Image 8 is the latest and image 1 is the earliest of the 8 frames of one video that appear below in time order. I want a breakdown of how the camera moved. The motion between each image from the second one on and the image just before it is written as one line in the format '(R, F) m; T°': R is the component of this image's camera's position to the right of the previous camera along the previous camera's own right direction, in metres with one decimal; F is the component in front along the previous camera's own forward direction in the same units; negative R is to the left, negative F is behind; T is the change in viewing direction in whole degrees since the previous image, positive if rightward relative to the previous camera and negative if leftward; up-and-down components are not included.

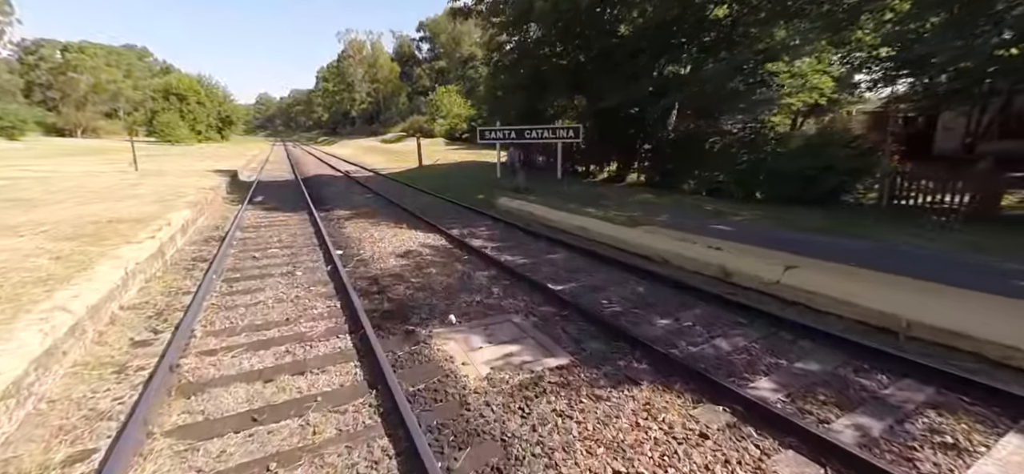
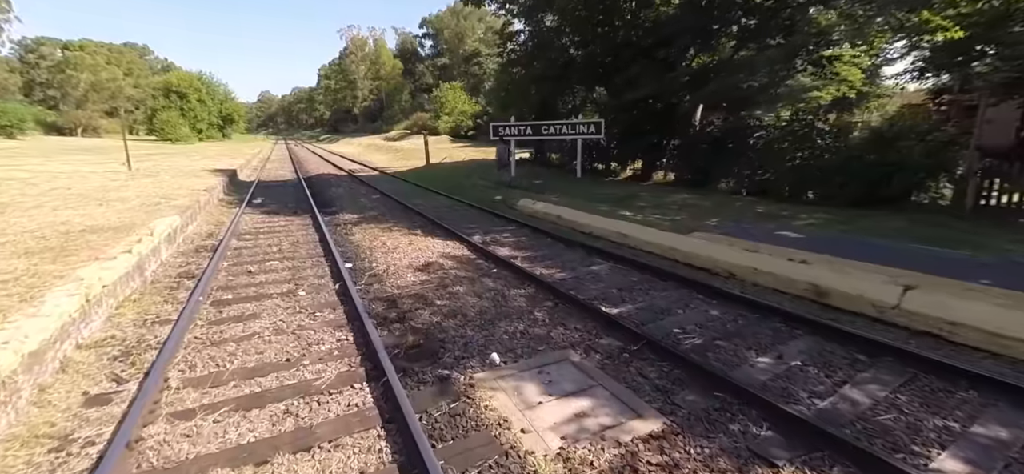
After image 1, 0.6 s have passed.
(-0.5, +1.0) m; 0°
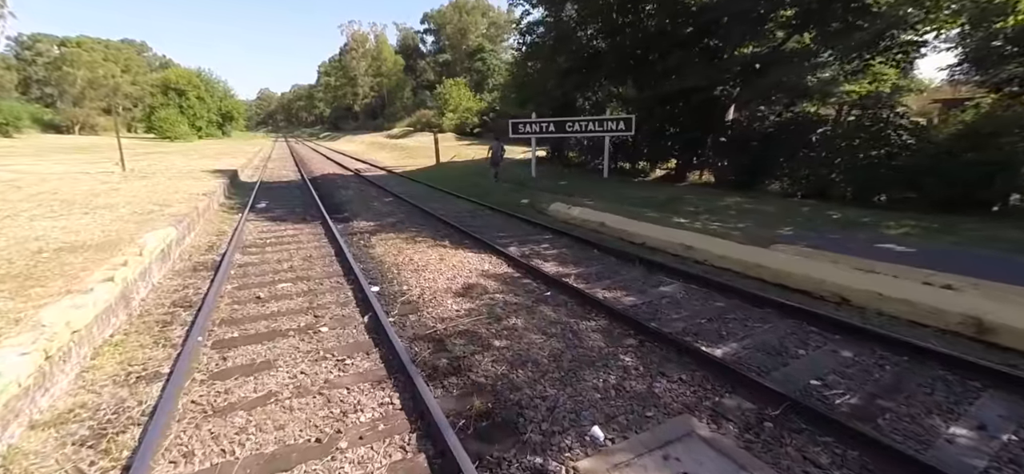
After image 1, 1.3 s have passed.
(-0.7, +1.0) m; 0°
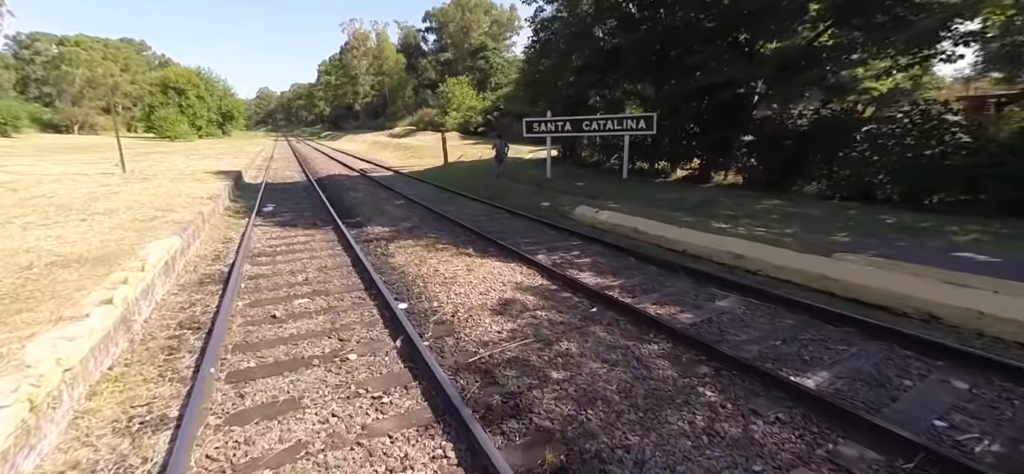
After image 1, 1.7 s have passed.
(-0.5, +0.5) m; 0°
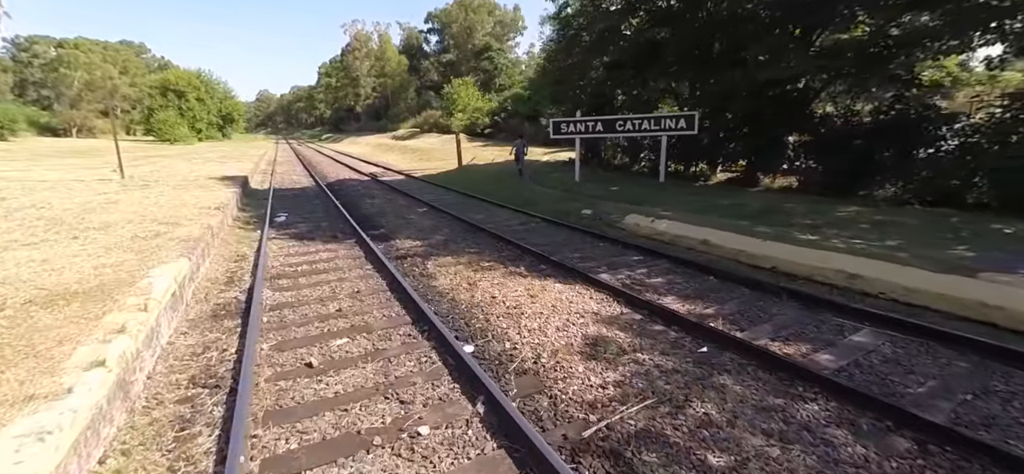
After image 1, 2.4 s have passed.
(-0.8, +0.9) m; 0°
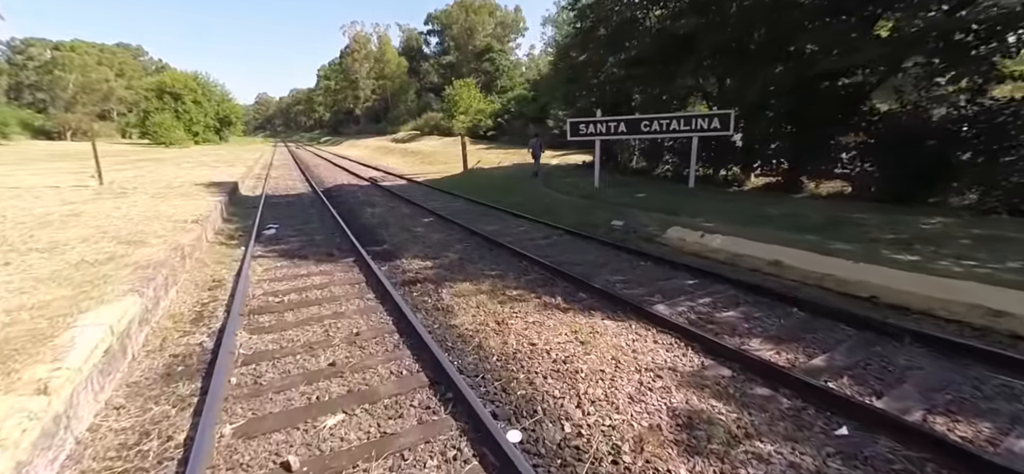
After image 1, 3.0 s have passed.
(-0.4, +1.1) m; 0°
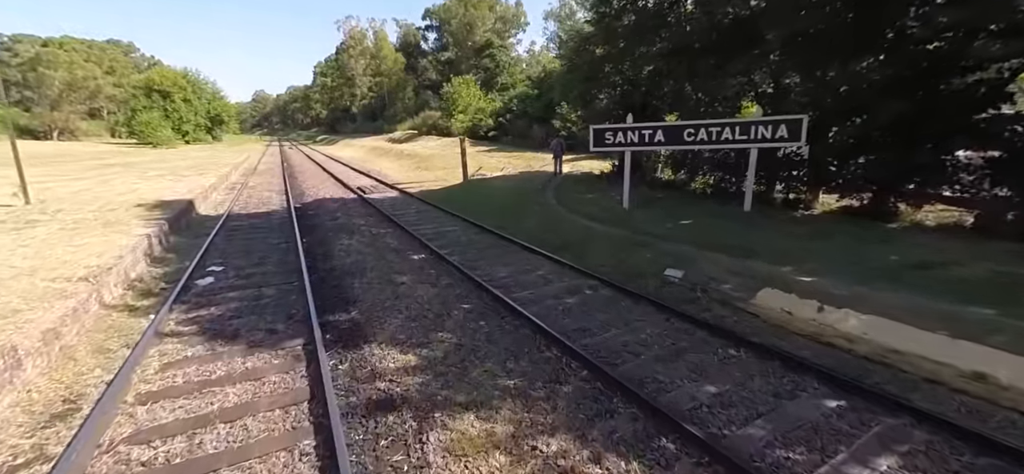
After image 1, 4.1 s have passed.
(-0.2, +2.2) m; 0°
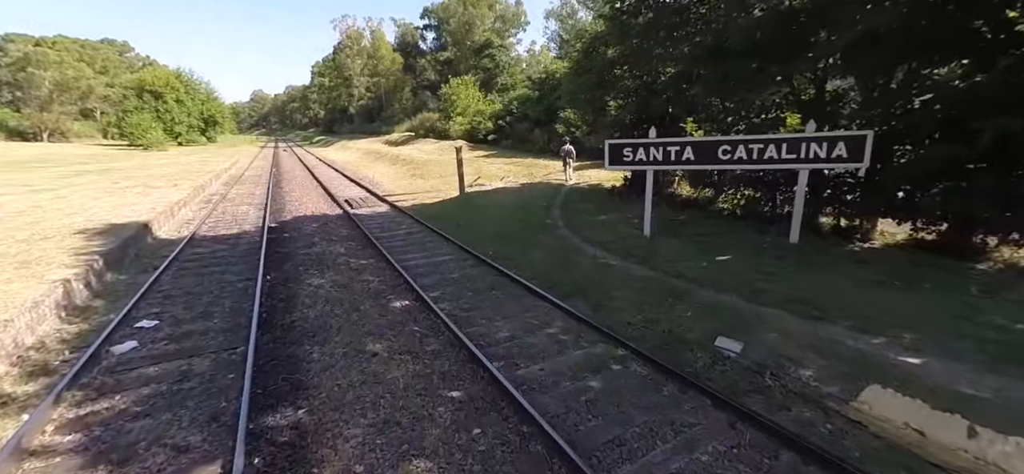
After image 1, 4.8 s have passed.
(-0.1, +1.4) m; 0°
